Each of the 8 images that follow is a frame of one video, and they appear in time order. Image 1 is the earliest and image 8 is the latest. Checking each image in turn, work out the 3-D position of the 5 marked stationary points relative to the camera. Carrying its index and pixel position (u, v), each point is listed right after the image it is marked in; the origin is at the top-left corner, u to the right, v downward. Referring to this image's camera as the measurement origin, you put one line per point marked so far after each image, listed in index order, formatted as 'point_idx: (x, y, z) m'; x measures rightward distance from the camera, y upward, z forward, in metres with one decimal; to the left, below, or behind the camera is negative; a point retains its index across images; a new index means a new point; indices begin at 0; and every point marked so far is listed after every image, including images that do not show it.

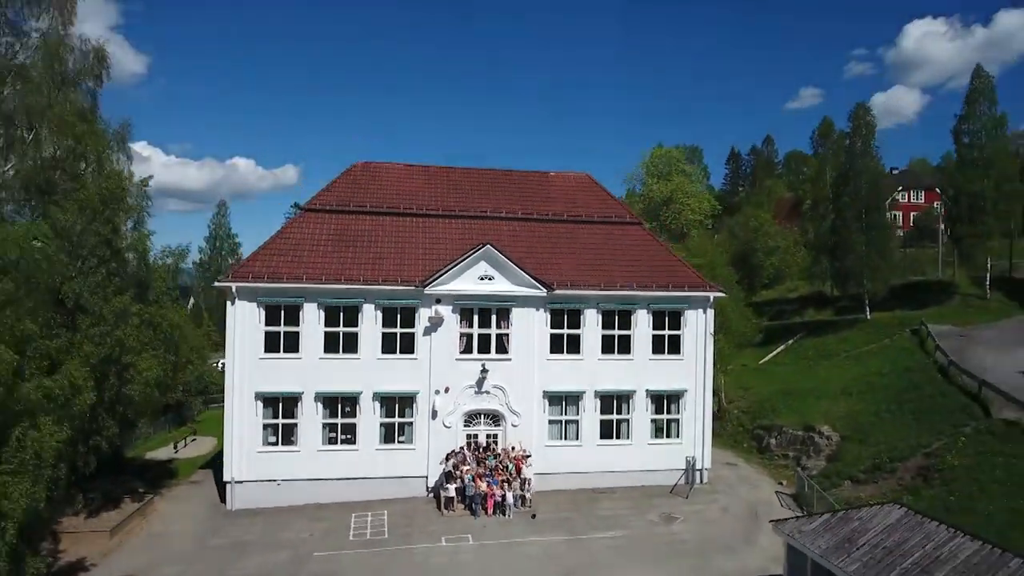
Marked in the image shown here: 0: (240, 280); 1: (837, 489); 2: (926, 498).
0: (-7.7, +0.2, +19.3) m
1: (+9.5, -5.8, +19.7) m
2: (+10.3, -5.2, +16.9) m
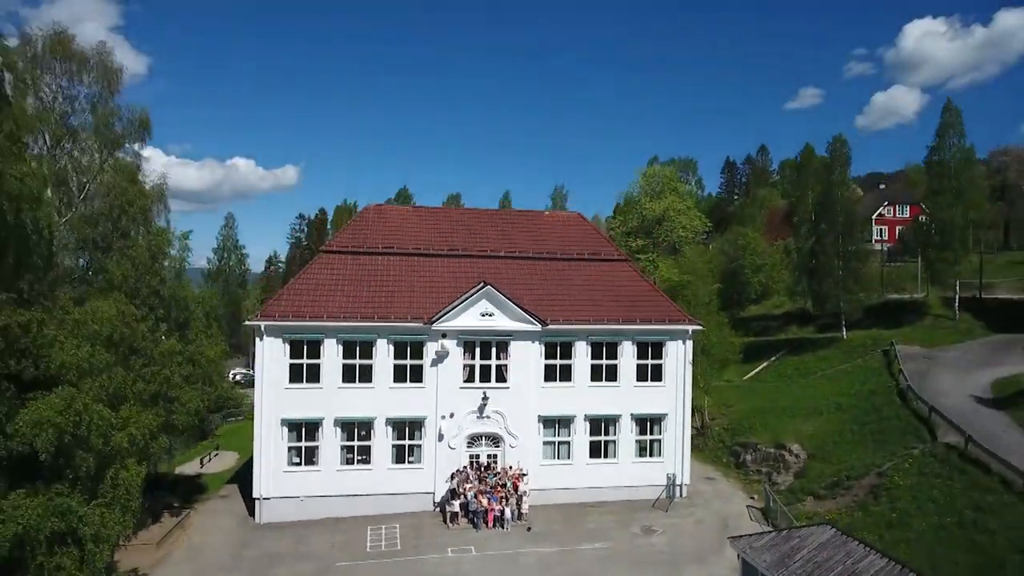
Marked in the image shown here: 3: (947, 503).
0: (-7.8, -1.0, +21.7) m
1: (+9.4, -7.0, +22.1) m
2: (+10.3, -6.4, +19.3) m
3: (+11.7, -5.8, +18.3) m
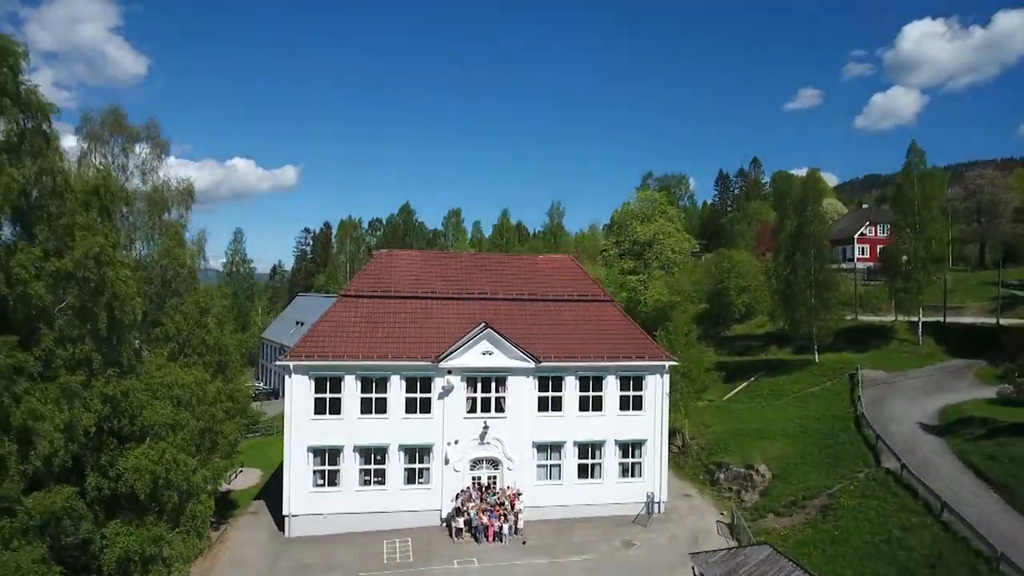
0: (-7.9, -2.6, +24.8) m
1: (+9.3, -8.6, +25.3) m
2: (+10.2, -8.0, +22.4) m
3: (+11.6, -7.4, +21.4) m
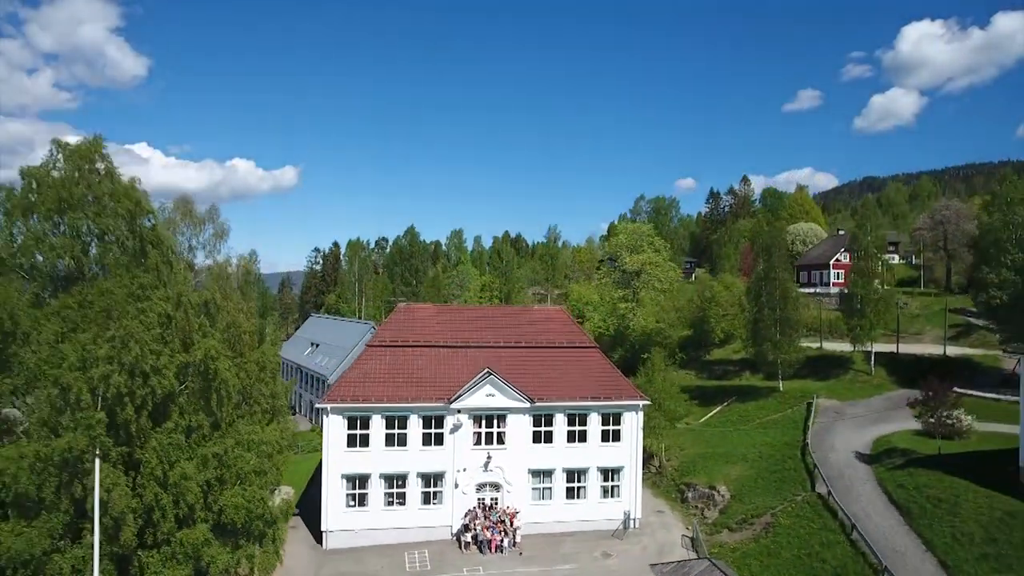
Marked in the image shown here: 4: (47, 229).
0: (-8.0, -5.1, +30.1) m
1: (+9.3, -11.1, +30.5) m
2: (+10.1, -10.5, +27.7) m
3: (+11.5, -9.8, +26.7) m
4: (-11.9, +1.5, +17.3) m
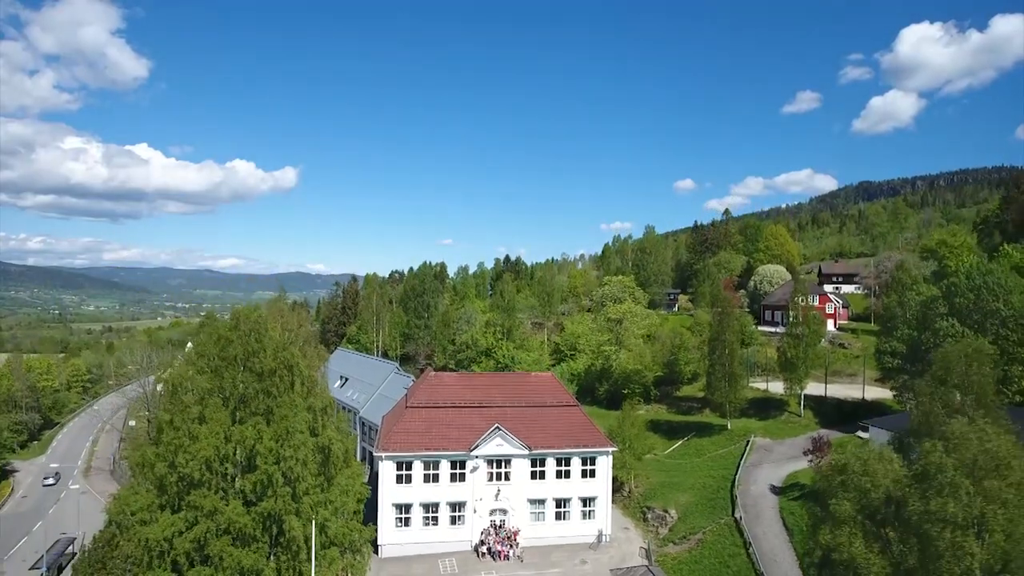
0: (-7.8, -10.0, +41.7) m
1: (+9.5, -16.0, +42.2) m
2: (+10.3, -15.5, +39.3) m
3: (+11.7, -14.8, +38.3) m
4: (-11.7, -3.5, +29.0) m
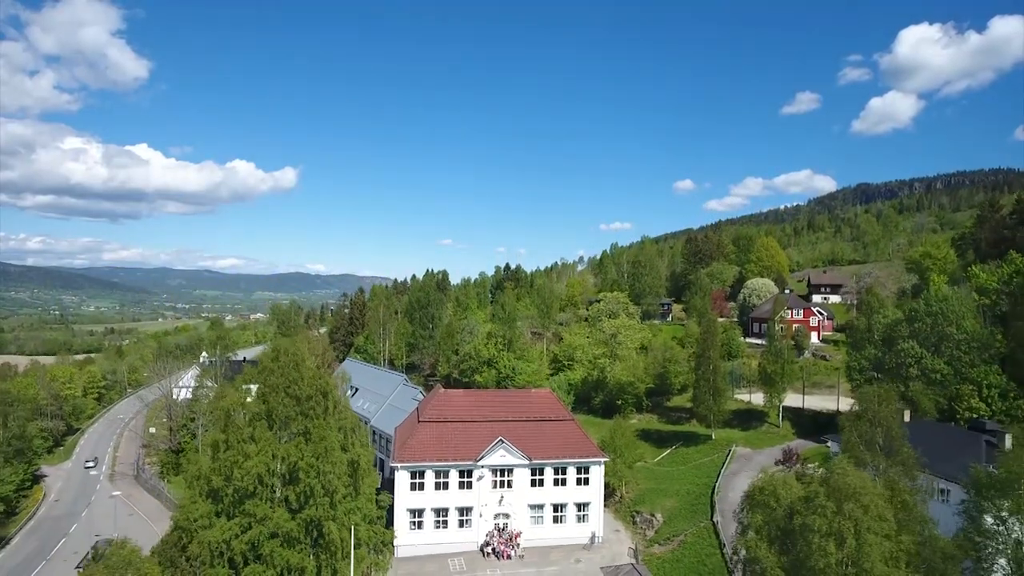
0: (-7.6, -12.0, +46.7) m
1: (+9.6, -18.0, +47.1) m
2: (+10.5, -17.4, +44.3) m
3: (+11.9, -16.8, +43.2) m
4: (-11.5, -5.4, +33.9) m
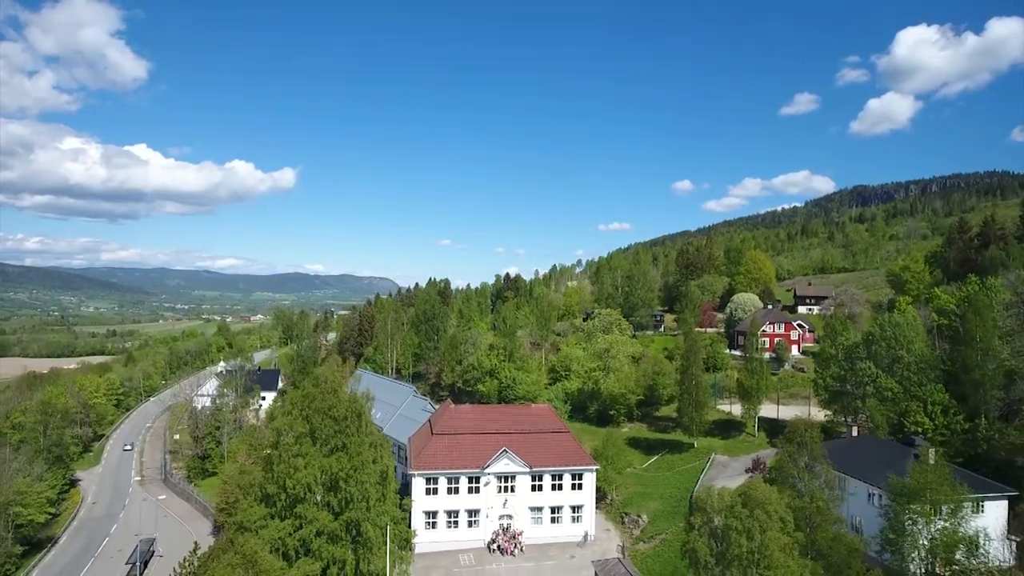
0: (-7.4, -14.3, +53.3) m
1: (+9.8, -20.3, +53.8) m
2: (+10.7, -19.7, +50.9) m
3: (+12.1, -19.1, +49.9) m
4: (-11.3, -7.7, +40.5) m
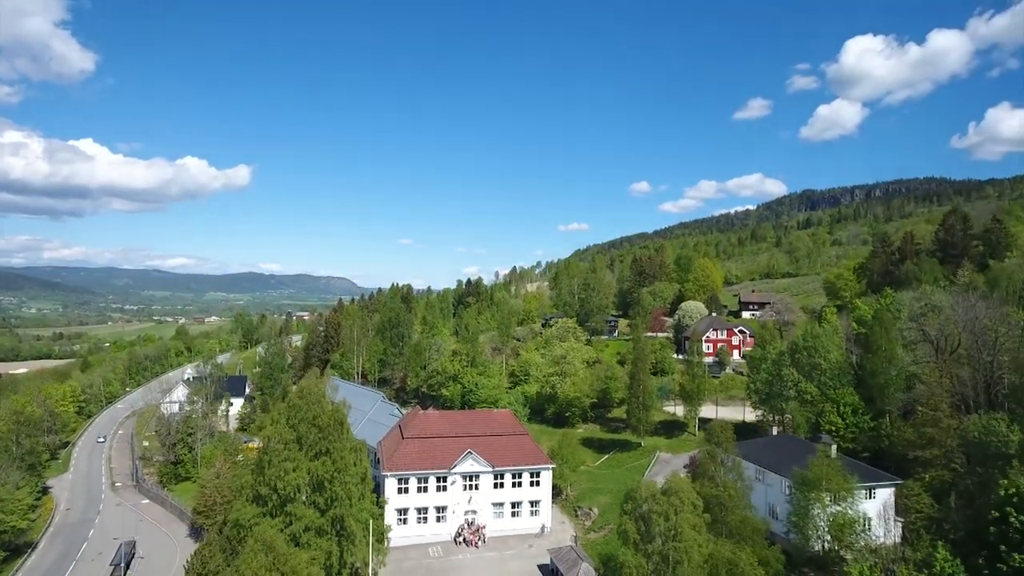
0: (-10.5, -15.8, +58.6) m
1: (+6.7, -21.8, +60.1) m
2: (+7.7, -21.2, +57.3) m
3: (+9.2, -20.6, +56.4) m
4: (-13.6, -9.2, +45.6) m
